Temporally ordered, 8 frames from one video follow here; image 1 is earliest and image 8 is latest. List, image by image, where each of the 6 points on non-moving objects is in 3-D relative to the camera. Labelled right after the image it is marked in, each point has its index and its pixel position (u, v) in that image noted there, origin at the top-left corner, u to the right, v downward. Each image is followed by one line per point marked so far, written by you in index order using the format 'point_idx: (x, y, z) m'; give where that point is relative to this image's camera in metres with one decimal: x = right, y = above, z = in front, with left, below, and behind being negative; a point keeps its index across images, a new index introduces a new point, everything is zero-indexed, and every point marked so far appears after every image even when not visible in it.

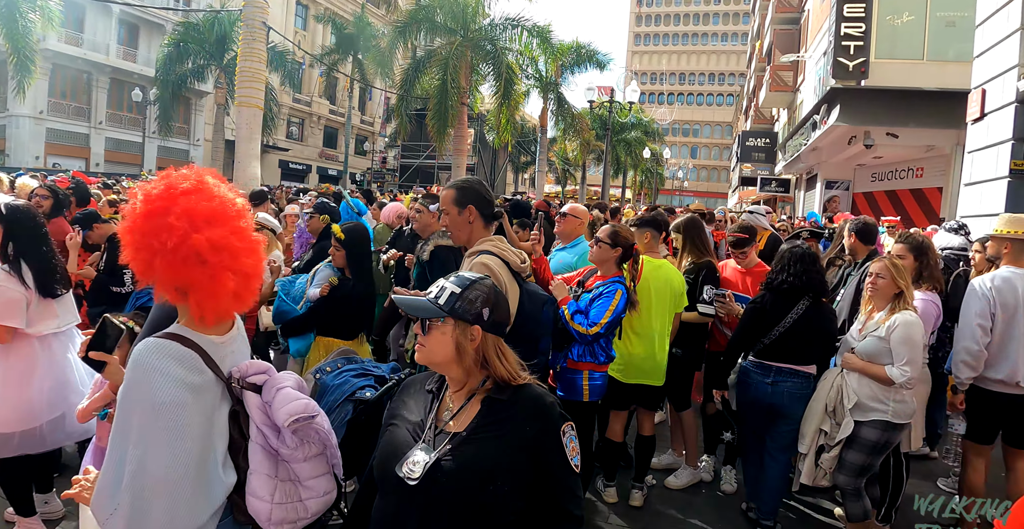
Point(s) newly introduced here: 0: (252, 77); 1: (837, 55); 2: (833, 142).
0: (-6.0, +4.3, +13.4) m
1: (+8.5, +5.5, +15.2) m
2: (+10.2, +3.9, +18.5) m
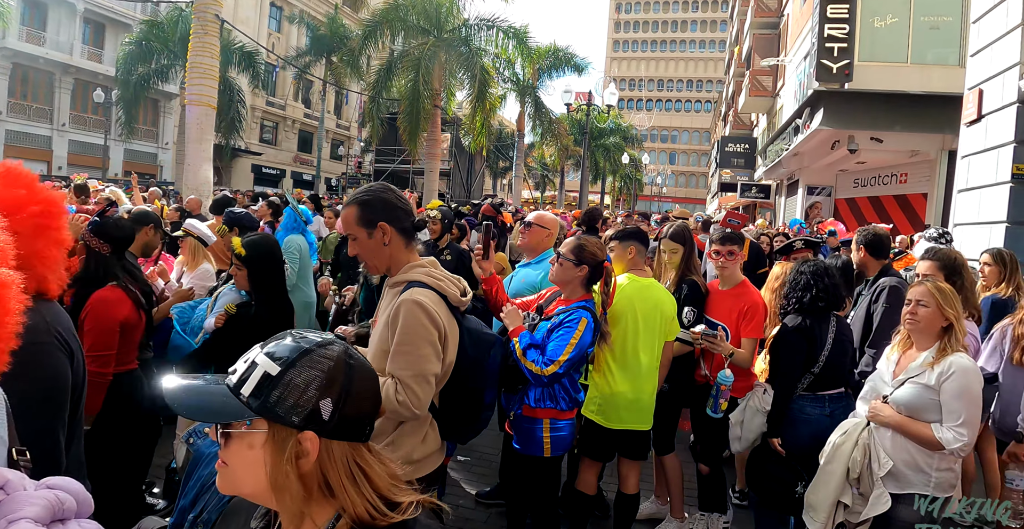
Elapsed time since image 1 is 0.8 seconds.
0: (-6.6, +4.0, +12.5) m
1: (+7.8, +5.2, +14.7) m
2: (+9.4, +3.6, +18.1) m
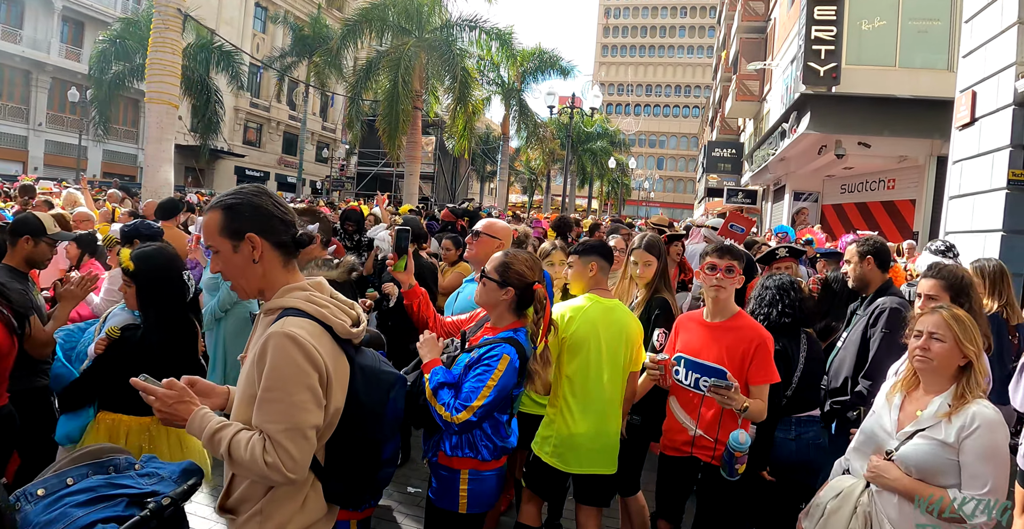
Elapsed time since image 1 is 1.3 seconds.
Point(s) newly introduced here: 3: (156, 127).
0: (-7.1, +3.9, +11.8) m
1: (+7.3, +5.1, +14.4) m
2: (+8.8, +3.4, +17.7) m
3: (-7.3, +2.8, +11.9) m
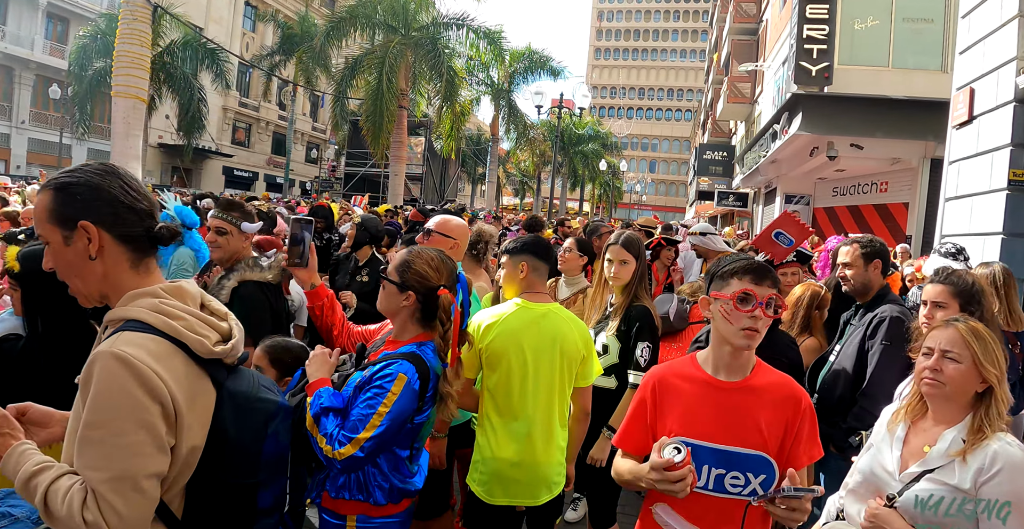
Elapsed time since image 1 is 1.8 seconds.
0: (-7.4, +3.9, +11.3) m
1: (+7.0, +5.0, +14.0) m
2: (+8.4, +3.3, +17.4) m
3: (-7.7, +2.8, +11.4) m
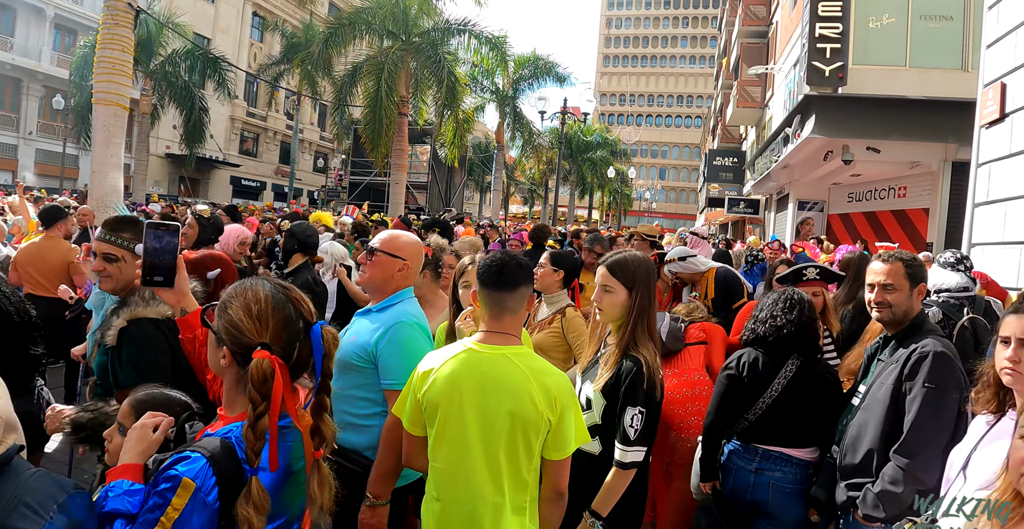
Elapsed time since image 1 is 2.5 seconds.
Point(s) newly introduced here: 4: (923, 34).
0: (-7.5, +3.6, +10.9) m
1: (+6.9, +4.7, +13.4) m
2: (+8.4, +3.0, +16.7) m
3: (-7.7, +2.5, +11.0) m
4: (+9.6, +5.4, +13.5) m
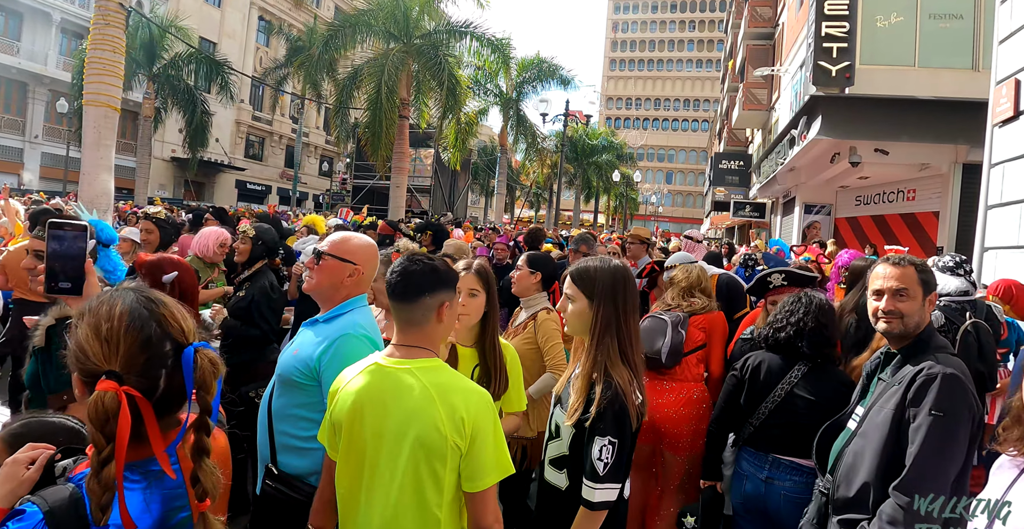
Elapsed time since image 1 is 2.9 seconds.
0: (-7.5, +3.6, +10.8) m
1: (+6.9, +4.6, +13.1) m
2: (+8.4, +2.9, +16.4) m
3: (-7.8, +2.5, +10.8) m
4: (+9.5, +5.2, +13.2) m
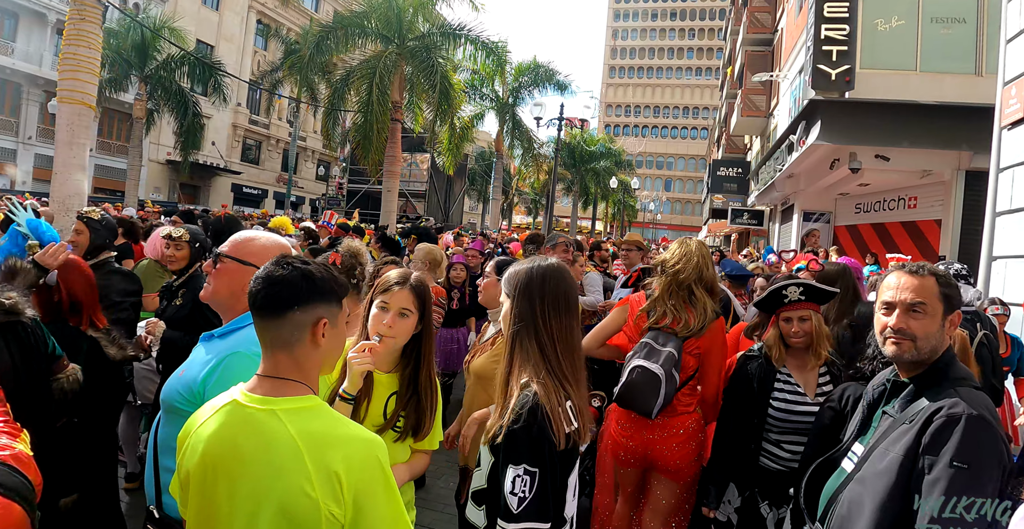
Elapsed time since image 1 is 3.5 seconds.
0: (-7.7, +3.5, +10.4) m
1: (+6.7, +4.4, +12.7) m
2: (+8.2, +2.7, +16.0) m
3: (-8.0, +2.4, +10.4) m
4: (+9.3, +5.0, +12.8) m
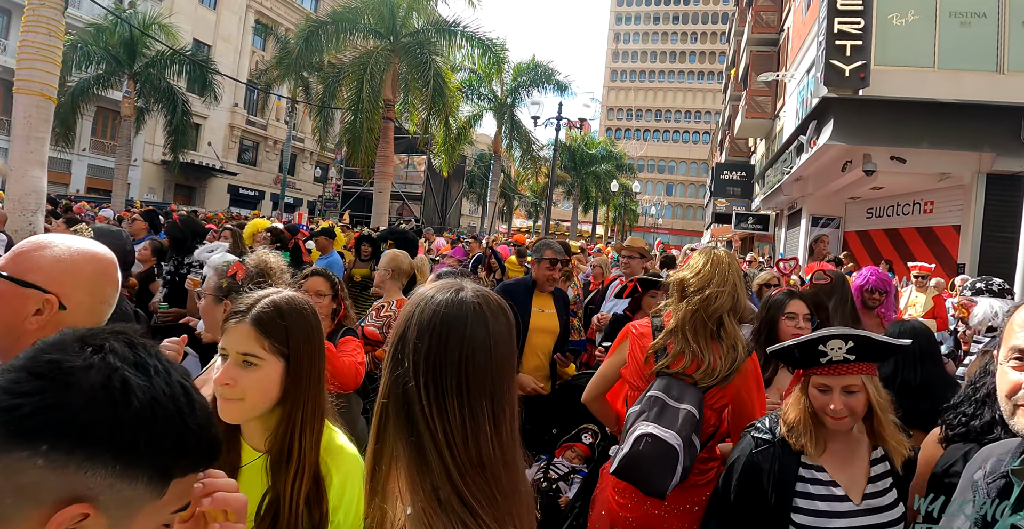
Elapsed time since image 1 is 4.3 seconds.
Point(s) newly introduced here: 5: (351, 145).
0: (-7.9, +3.5, +9.7) m
1: (+6.6, +4.3, +12.0) m
2: (+8.1, +2.5, +15.2) m
3: (-8.1, +2.4, +9.7) m
4: (+9.2, +4.8, +12.1) m
5: (-5.4, +4.0, +19.3) m
